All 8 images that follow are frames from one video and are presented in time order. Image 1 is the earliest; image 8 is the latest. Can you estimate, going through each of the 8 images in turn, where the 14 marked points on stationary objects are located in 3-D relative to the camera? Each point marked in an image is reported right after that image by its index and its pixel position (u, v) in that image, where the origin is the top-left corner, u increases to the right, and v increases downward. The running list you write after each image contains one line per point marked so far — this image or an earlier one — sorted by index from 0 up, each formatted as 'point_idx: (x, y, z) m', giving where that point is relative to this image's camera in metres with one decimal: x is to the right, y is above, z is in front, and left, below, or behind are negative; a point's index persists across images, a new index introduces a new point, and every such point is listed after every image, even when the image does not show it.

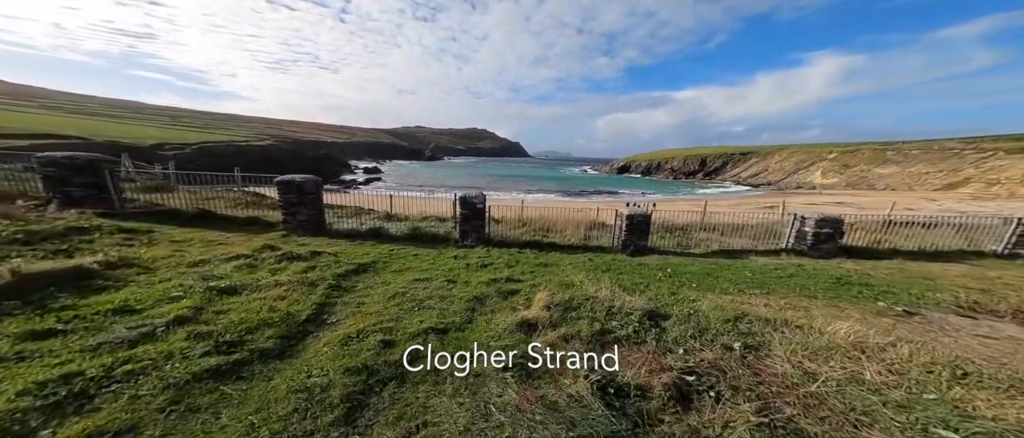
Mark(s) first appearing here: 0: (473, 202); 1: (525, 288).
0: (-1.1, +0.4, +9.3) m
1: (+0.2, -1.2, +5.5) m
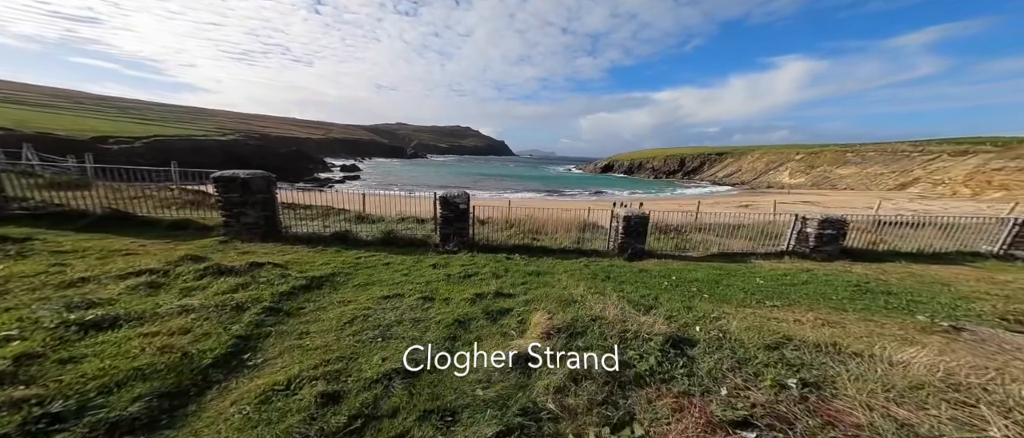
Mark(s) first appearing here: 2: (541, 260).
0: (-1.5, +0.4, +8.3) m
1: (+0.1, -1.3, +4.6) m
2: (+0.7, -1.1, +7.5) m
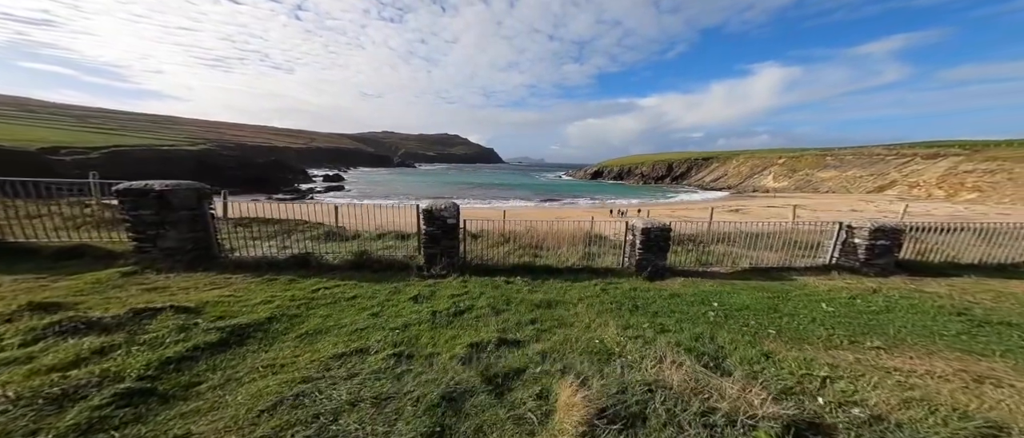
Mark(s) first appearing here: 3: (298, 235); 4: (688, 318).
0: (-1.5, +0.1, +6.9) m
1: (+0.2, -1.5, +3.2) m
2: (+0.7, -1.4, +6.2) m
3: (-6.3, -0.5, +9.2) m
4: (+2.5, -1.4, +4.6) m
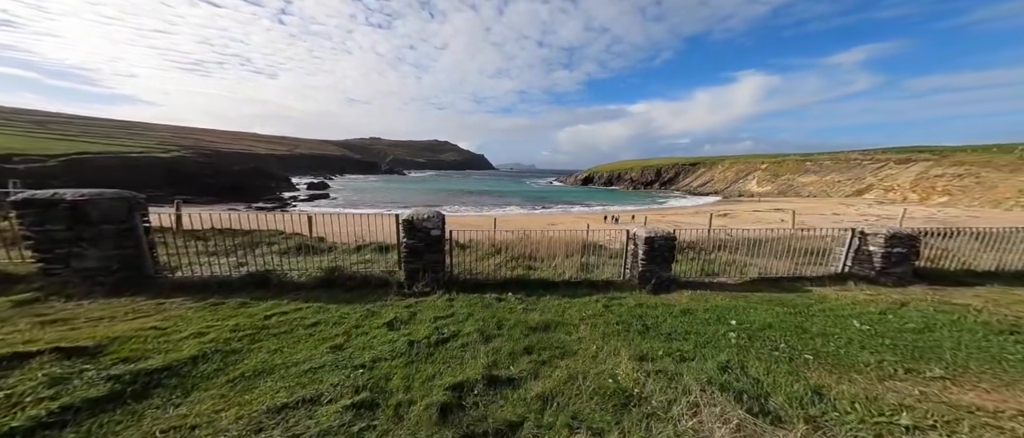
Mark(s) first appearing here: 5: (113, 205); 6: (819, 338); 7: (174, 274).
0: (-1.7, -0.1, +6.2) m
1: (+0.1, -1.6, +2.6) m
2: (+0.6, -1.6, +5.6) m
3: (-6.5, -0.8, +8.3) m
4: (+2.4, -1.5, +4.0) m
5: (-5.3, +0.2, +4.3) m
6: (+3.7, -1.5, +3.9) m
7: (-5.1, -0.8, +4.8) m
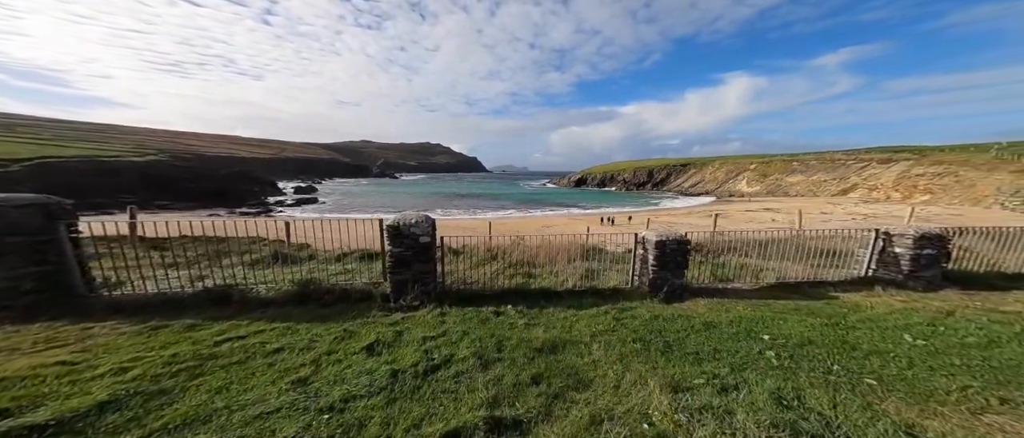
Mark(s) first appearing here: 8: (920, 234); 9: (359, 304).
0: (-1.8, -0.2, +5.5) m
1: (+0.2, -1.7, +1.9) m
2: (+0.6, -1.6, +4.9) m
3: (-6.6, -0.9, +7.6) m
4: (+2.5, -1.5, +3.4) m
5: (-5.3, +0.1, +3.5) m
6: (+3.7, -1.5, +3.3) m
7: (-5.1, -0.9, +4.0) m
8: (+7.0, -0.2, +5.5) m
9: (-2.7, -1.5, +5.5) m
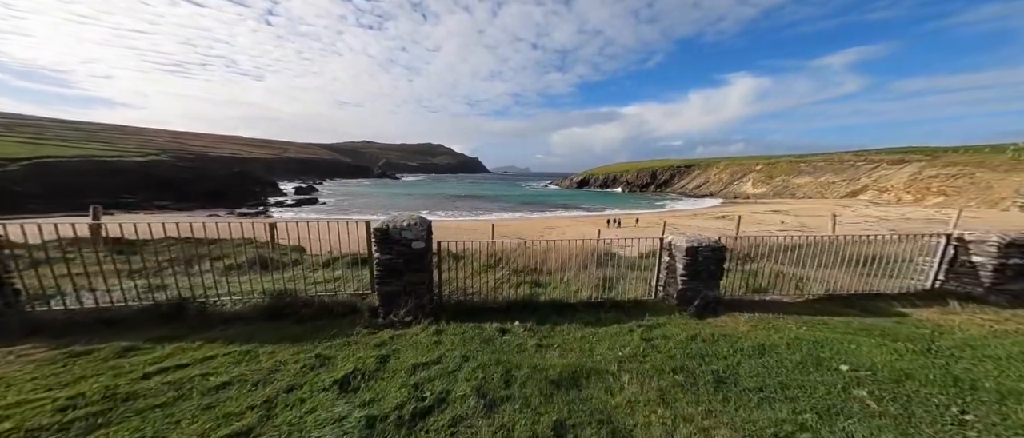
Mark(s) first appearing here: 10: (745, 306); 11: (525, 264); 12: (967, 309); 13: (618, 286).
0: (-1.6, -0.3, +4.7) m
1: (+0.3, -1.7, +1.1) m
2: (+0.7, -1.6, +4.1) m
3: (-6.5, -1.0, +6.8) m
4: (+2.6, -1.6, +2.6) m
5: (-5.2, +0.1, +2.8) m
6: (+3.8, -1.5, +2.5) m
7: (-4.9, -1.0, +3.3) m
8: (+7.1, -0.3, +4.7) m
9: (-2.5, -1.5, +4.7) m
10: (+3.8, -1.4, +5.1) m
11: (+0.4, -0.9, +7.8) m
12: (+6.3, -1.3, +4.5) m
13: (+2.1, -1.3, +6.3) m
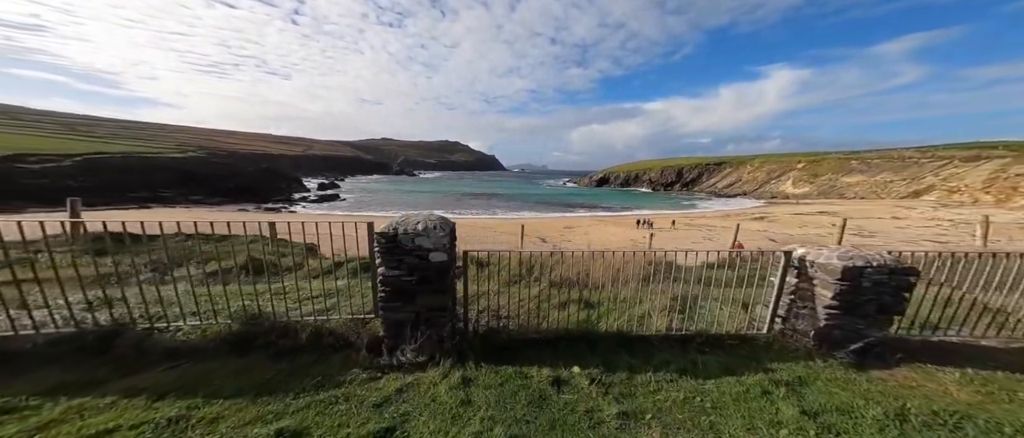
0: (-1.0, -0.2, +3.3) m
1: (+0.7, -1.7, -0.4) m
2: (+1.3, -1.7, +2.5) m
3: (-5.7, -0.9, +5.6) m
4: (+3.1, -1.6, +0.9) m
5: (-4.7, +0.1, +1.5) m
6: (+4.3, -1.5, +0.7) m
7: (-4.4, -0.9, +2.0) m
8: (+7.8, -0.4, +2.7) m
9: (-1.9, -1.5, +3.3) m
10: (+4.4, -1.5, +3.4) m
11: (+1.2, -0.9, +6.2) m
12: (+7.0, -1.3, +2.6) m
13: (+2.8, -1.3, +4.7) m
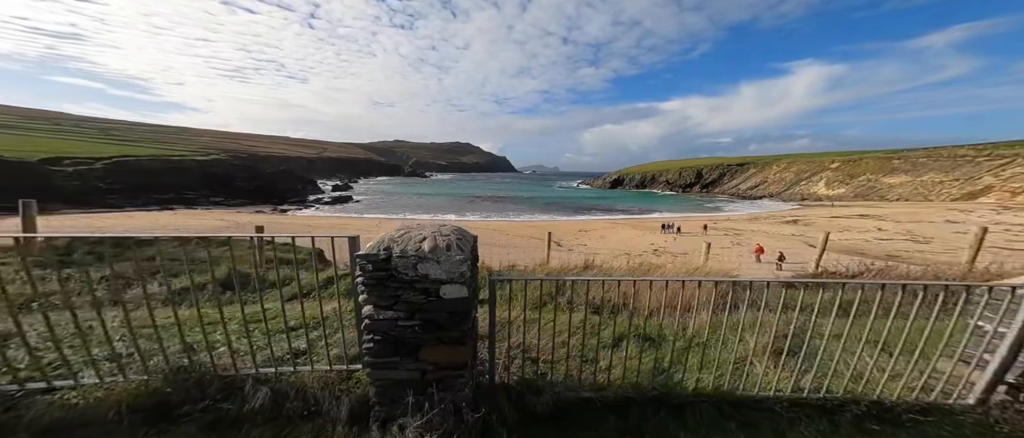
0: (-0.6, -0.3, +2.0) m
1: (+1.0, -1.7, -1.8) m
2: (+1.6, -1.7, +1.2) m
3: (-5.2, -0.9, +4.5) m
4: (+3.4, -1.7, -0.6) m
5: (-4.3, +0.1, +0.4) m
6: (+4.6, -1.6, -0.7) m
7: (-4.0, -1.0, +0.9) m
8: (+8.1, -0.5, +1.1) m
9: (-1.5, -1.5, +2.1) m
10: (+4.8, -1.5, +1.9) m
11: (+1.7, -1.0, +4.9) m
12: (+7.3, -1.4, +1.0) m
13: (+3.3, -1.4, +3.3) m
